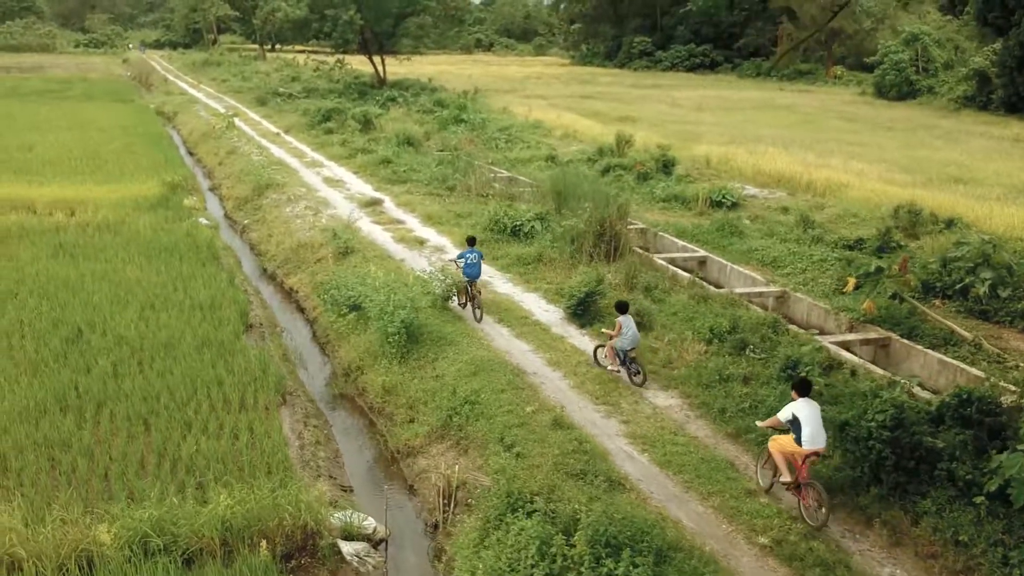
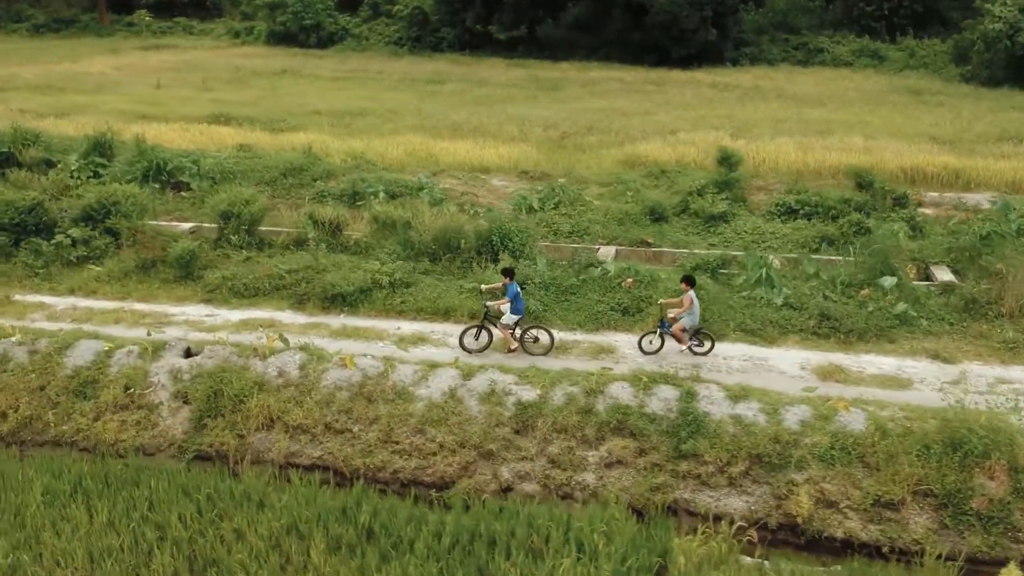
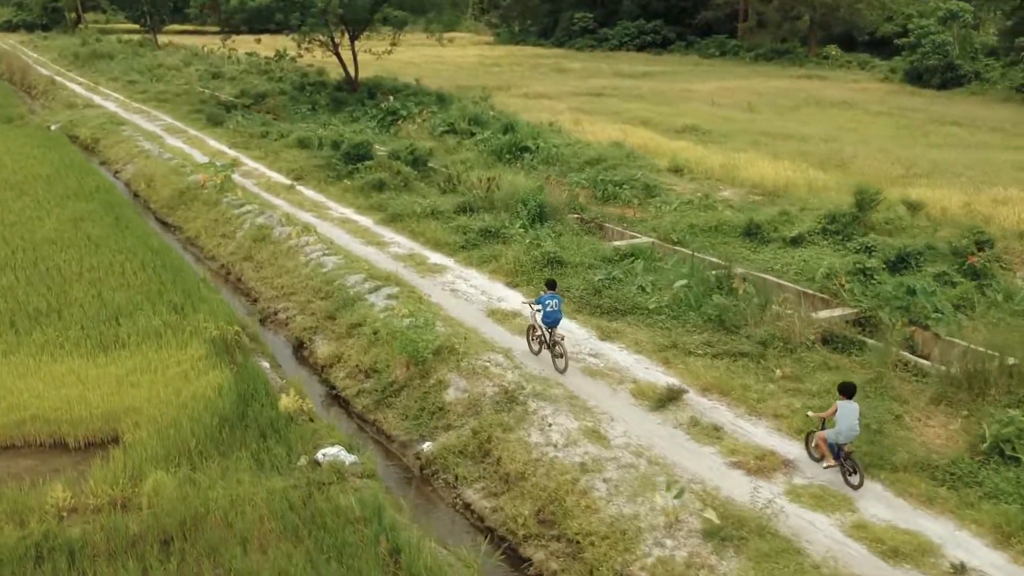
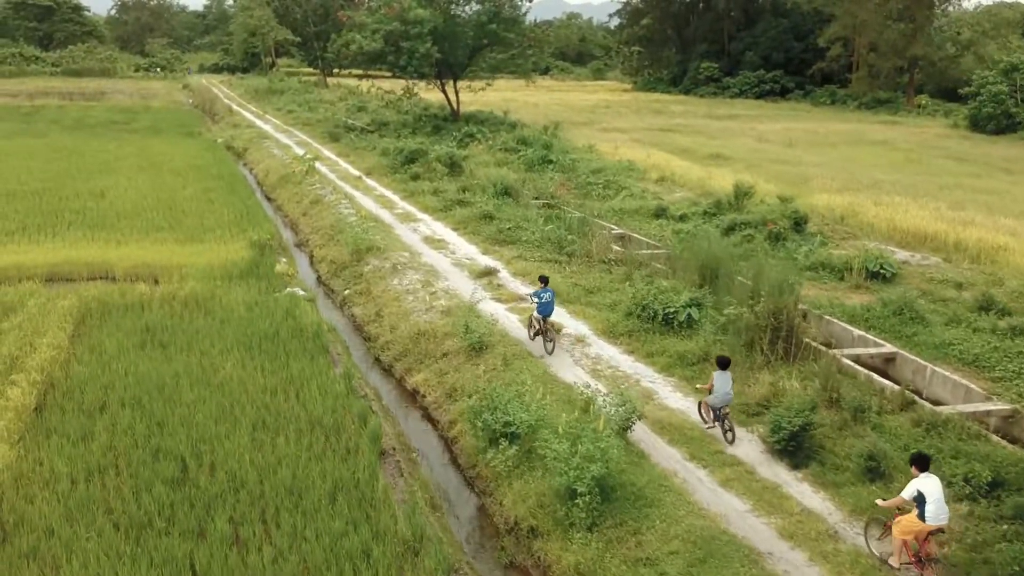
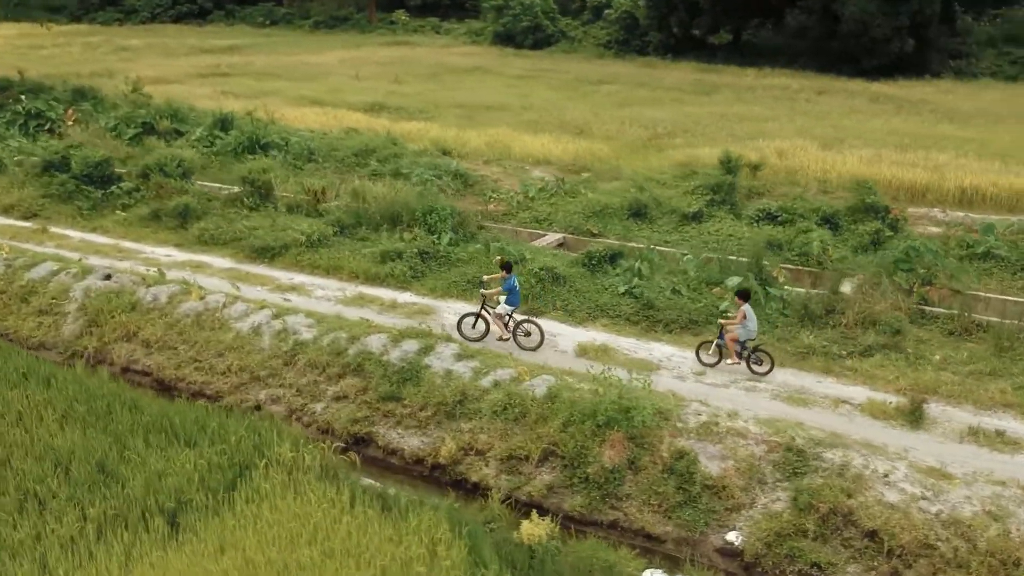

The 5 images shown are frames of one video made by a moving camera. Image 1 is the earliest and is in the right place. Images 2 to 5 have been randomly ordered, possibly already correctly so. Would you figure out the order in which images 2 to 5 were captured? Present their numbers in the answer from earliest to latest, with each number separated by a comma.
4, 3, 5, 2
